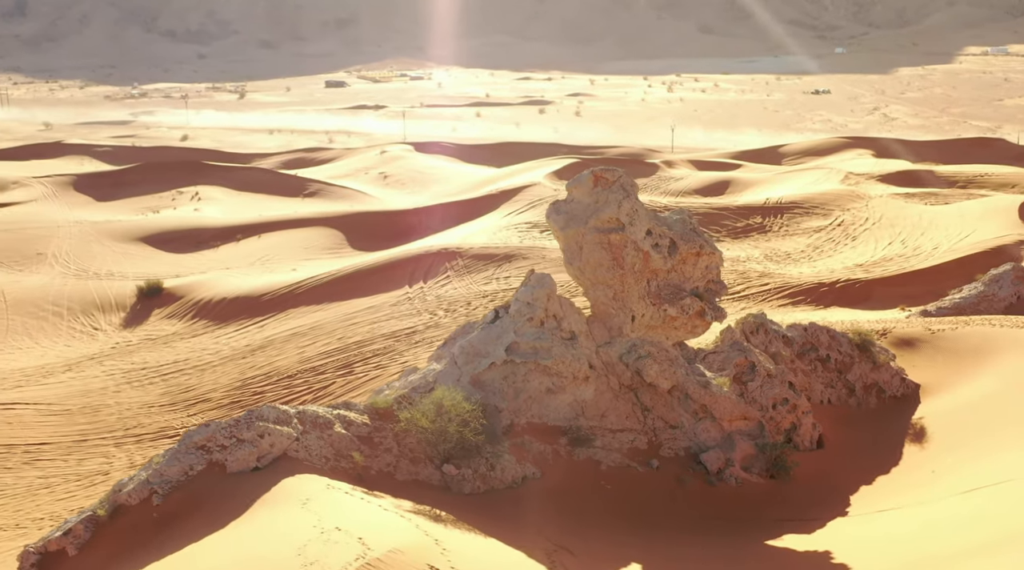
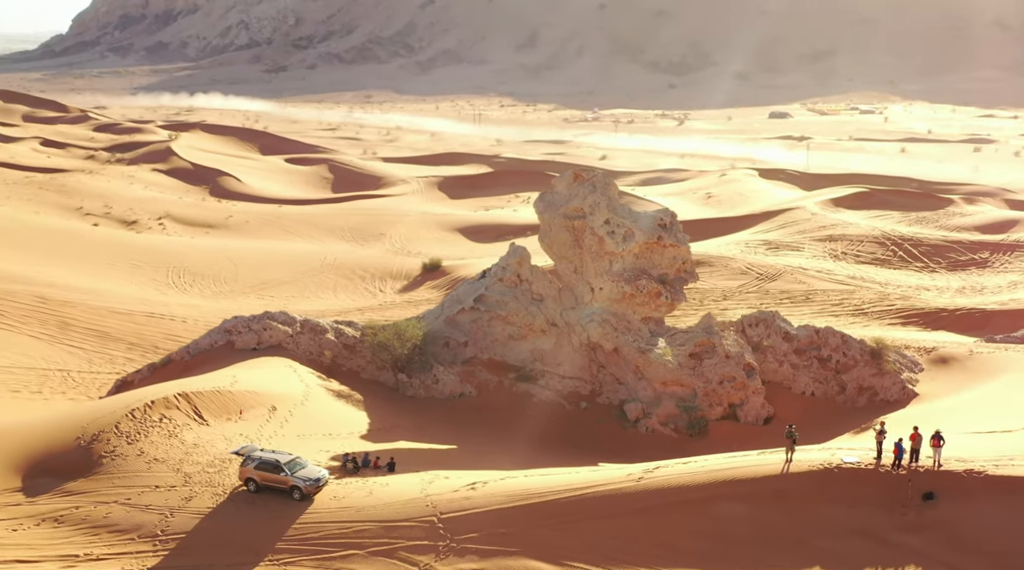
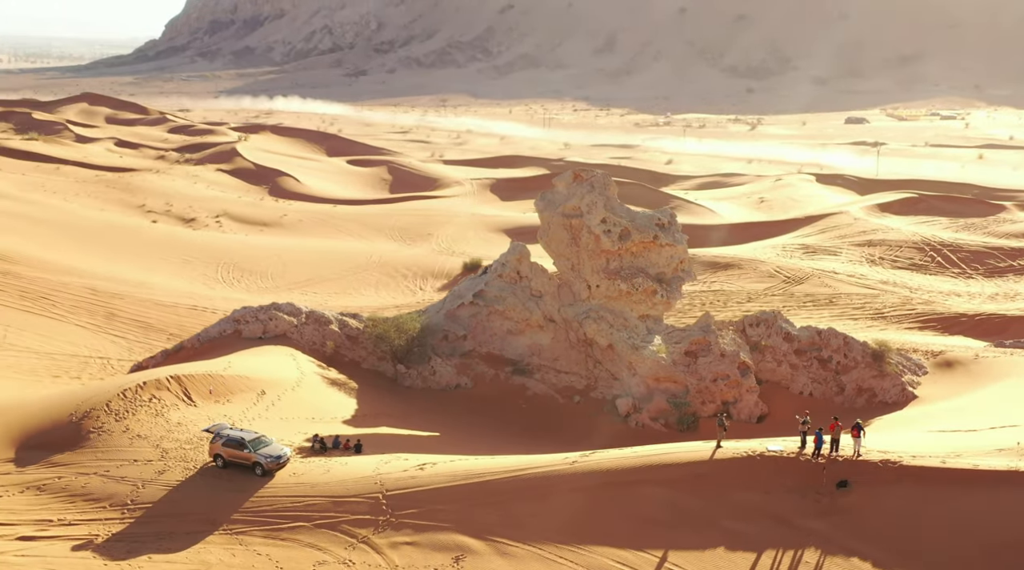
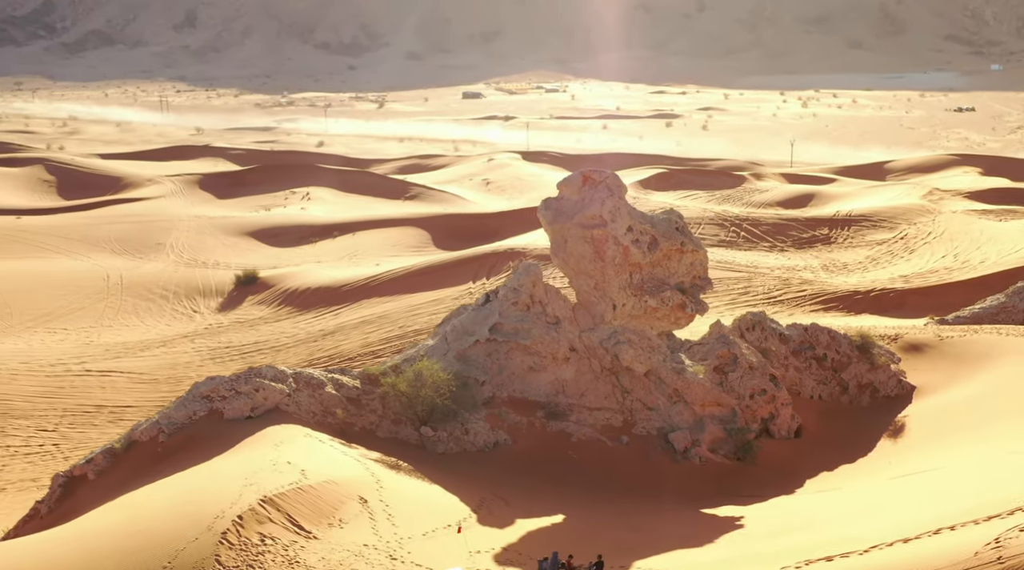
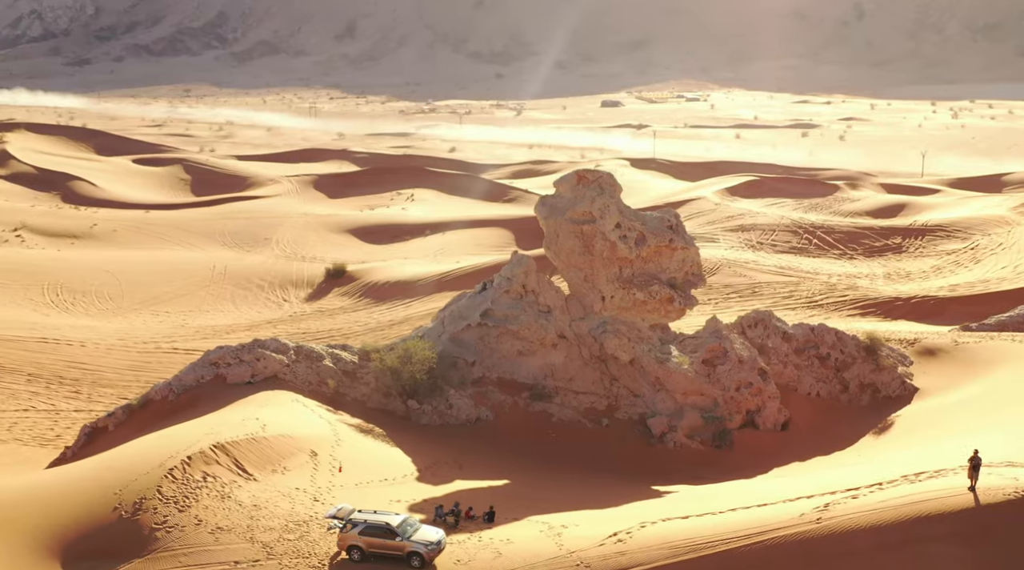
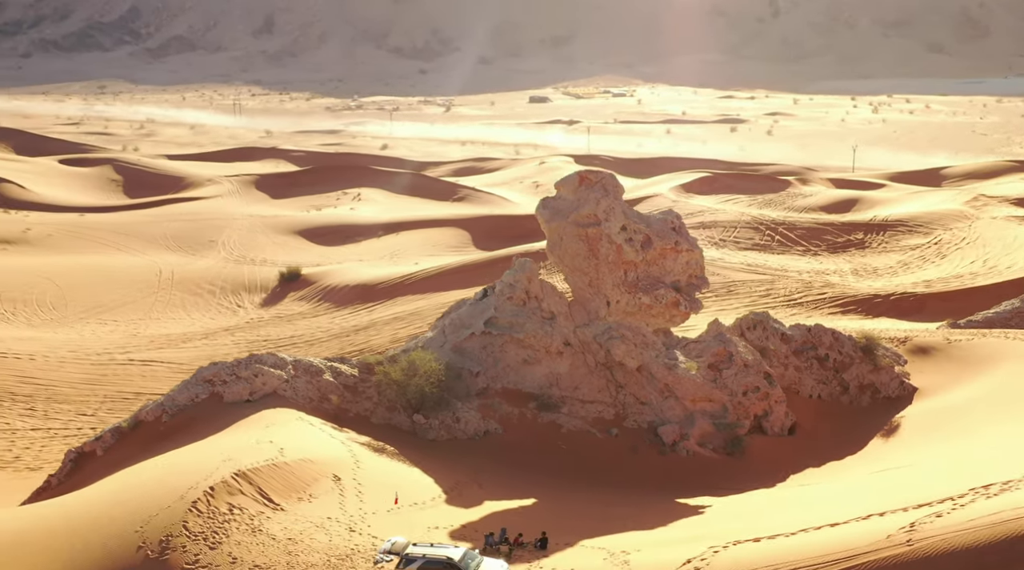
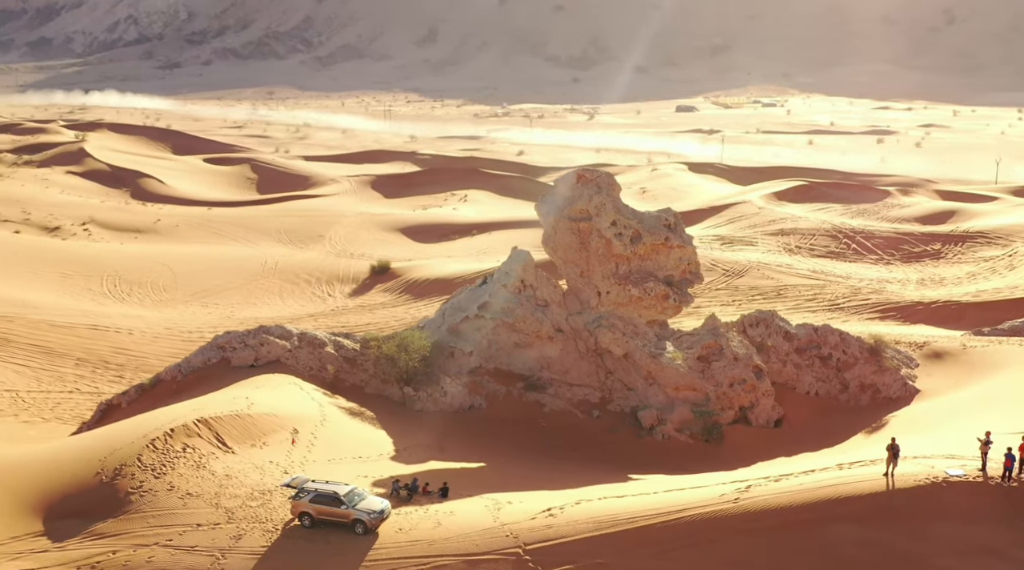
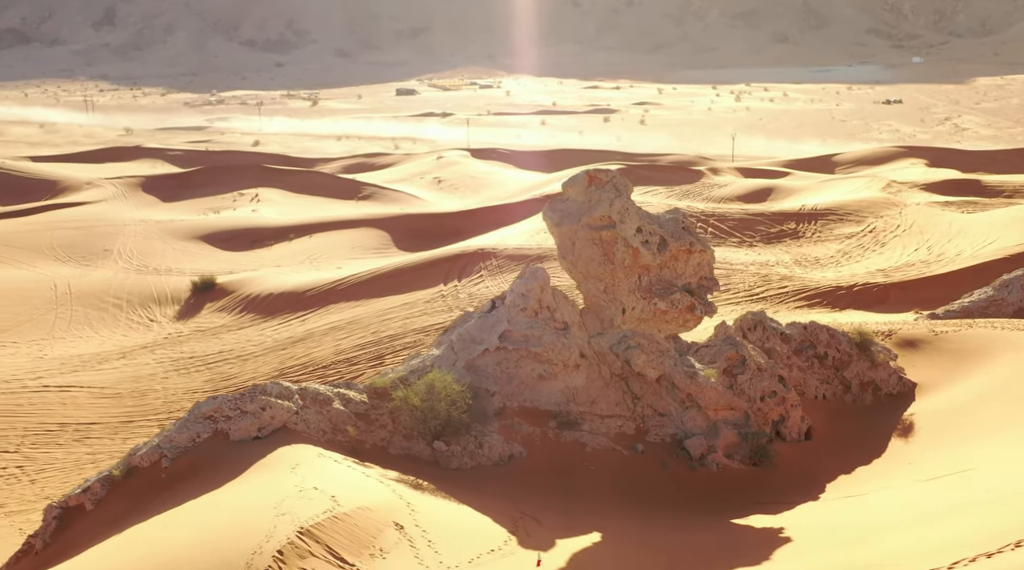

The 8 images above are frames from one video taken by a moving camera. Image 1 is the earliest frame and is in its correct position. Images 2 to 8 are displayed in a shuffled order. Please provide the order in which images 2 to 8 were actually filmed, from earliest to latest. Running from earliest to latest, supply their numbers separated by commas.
8, 4, 6, 5, 7, 2, 3
